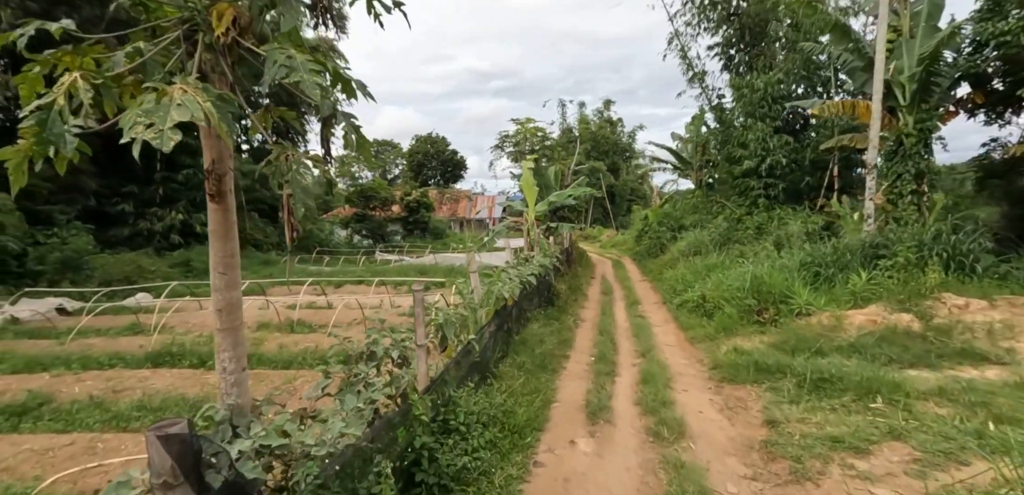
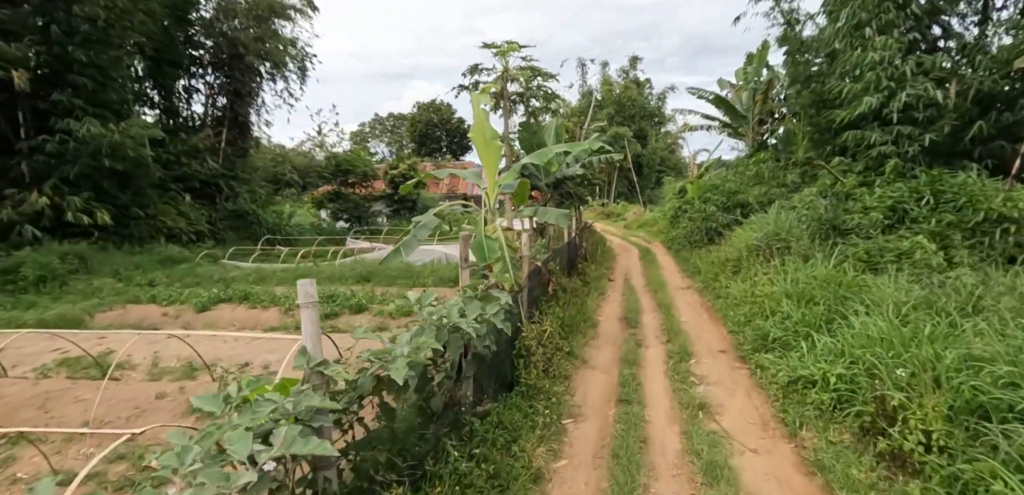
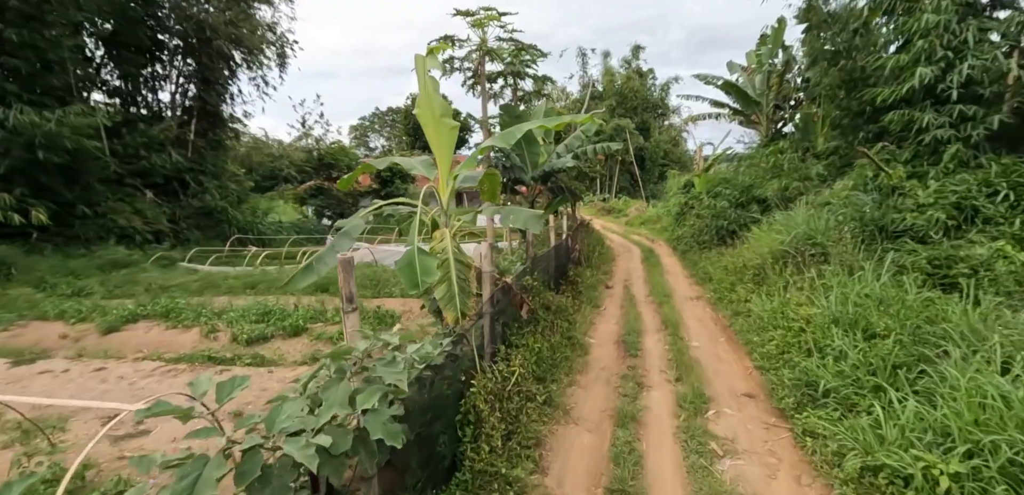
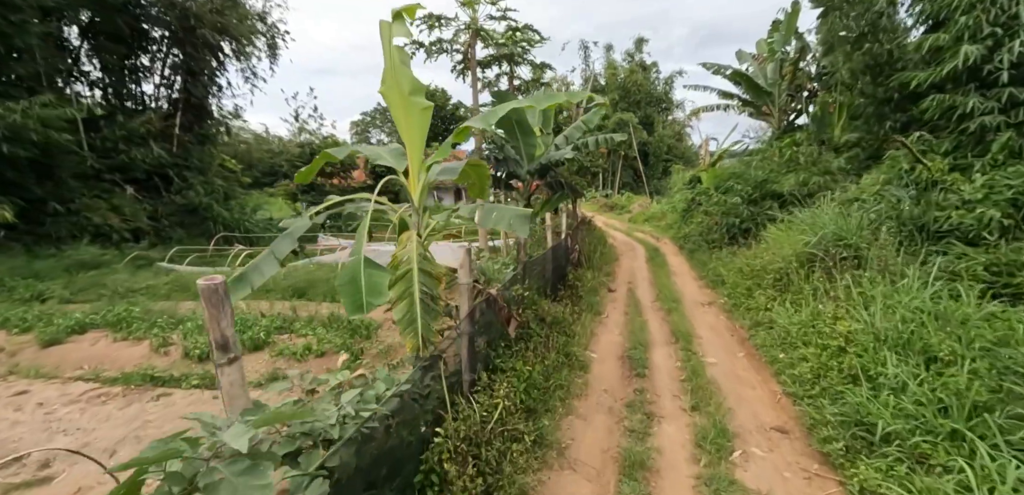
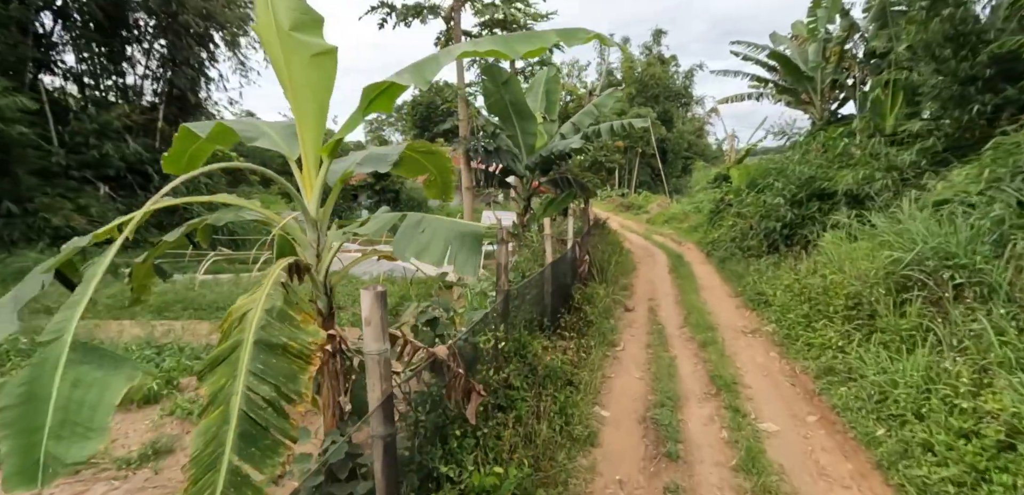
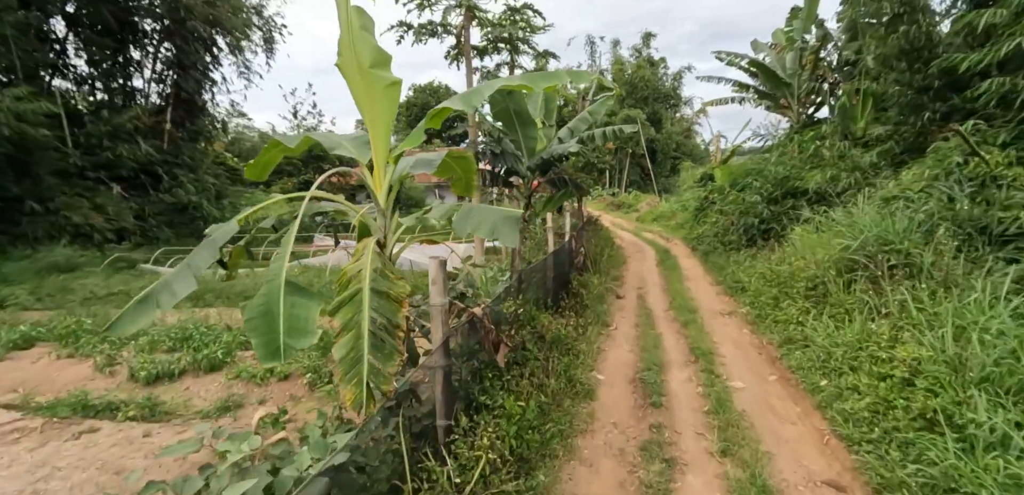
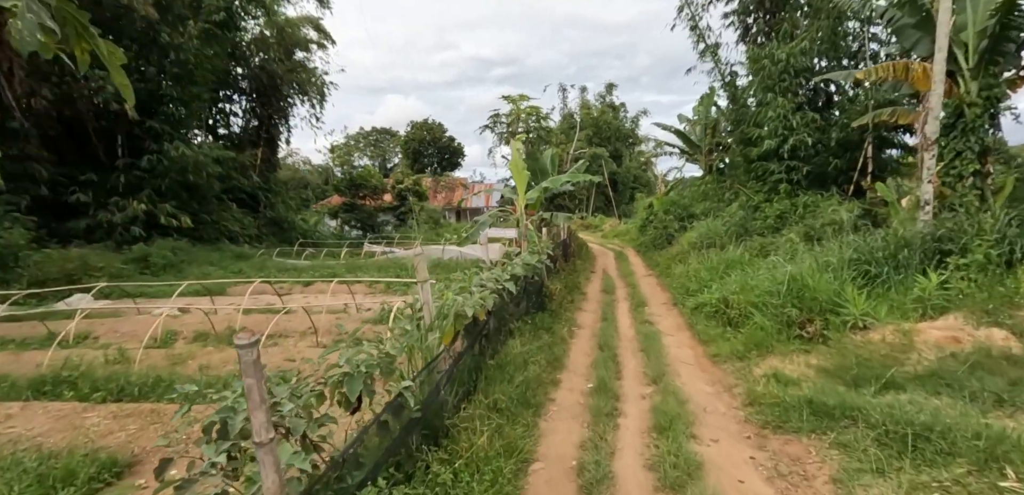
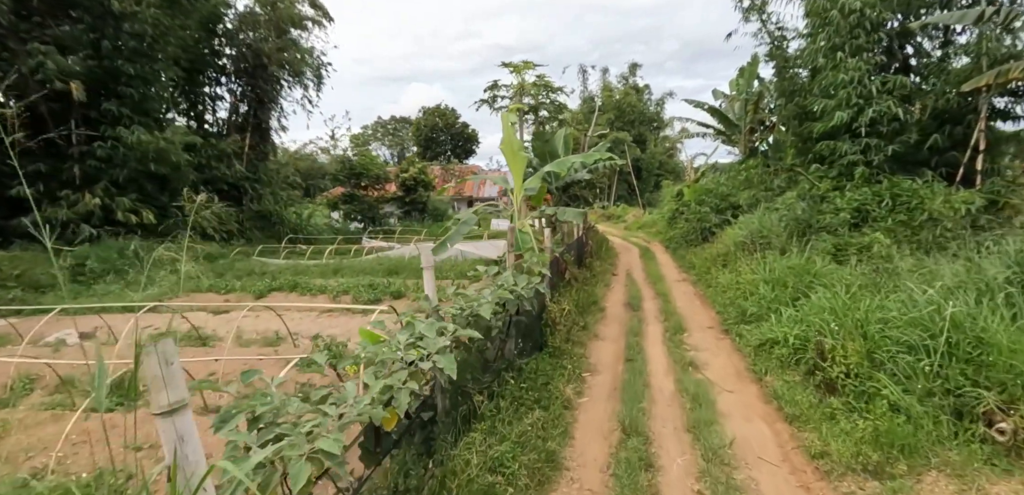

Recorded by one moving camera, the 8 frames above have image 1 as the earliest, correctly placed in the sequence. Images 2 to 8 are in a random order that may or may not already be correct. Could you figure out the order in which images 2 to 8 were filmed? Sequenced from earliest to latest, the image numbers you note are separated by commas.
7, 8, 2, 3, 4, 6, 5
